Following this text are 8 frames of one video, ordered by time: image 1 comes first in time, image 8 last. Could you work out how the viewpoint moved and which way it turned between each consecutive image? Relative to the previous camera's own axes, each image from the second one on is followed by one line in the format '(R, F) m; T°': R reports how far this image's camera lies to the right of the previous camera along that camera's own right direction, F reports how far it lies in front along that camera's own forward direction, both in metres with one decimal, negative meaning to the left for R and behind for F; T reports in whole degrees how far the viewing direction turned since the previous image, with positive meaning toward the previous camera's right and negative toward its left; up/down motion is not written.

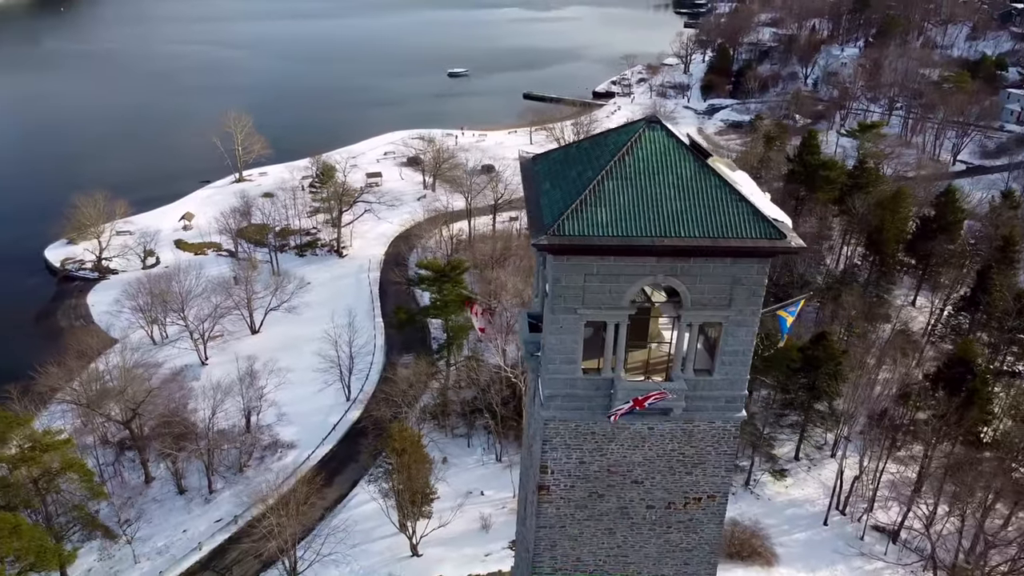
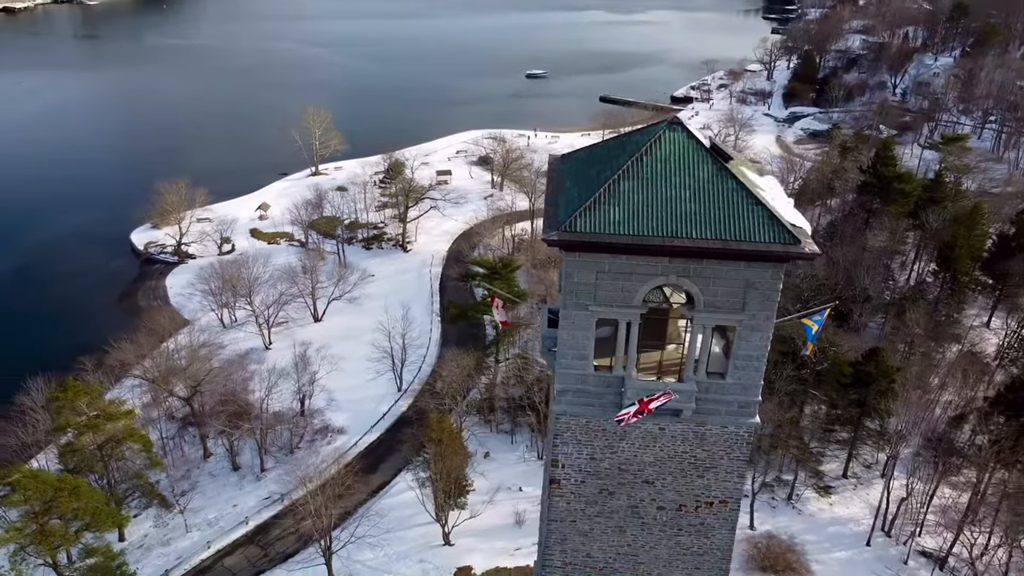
(+1.0, -0.2) m; -5°
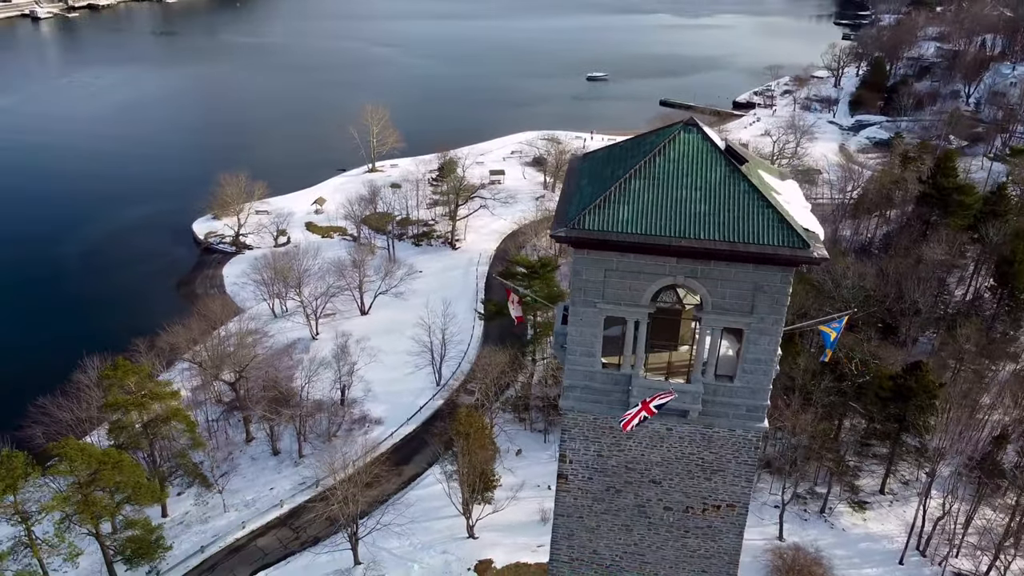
(+0.8, -0.2) m; -4°
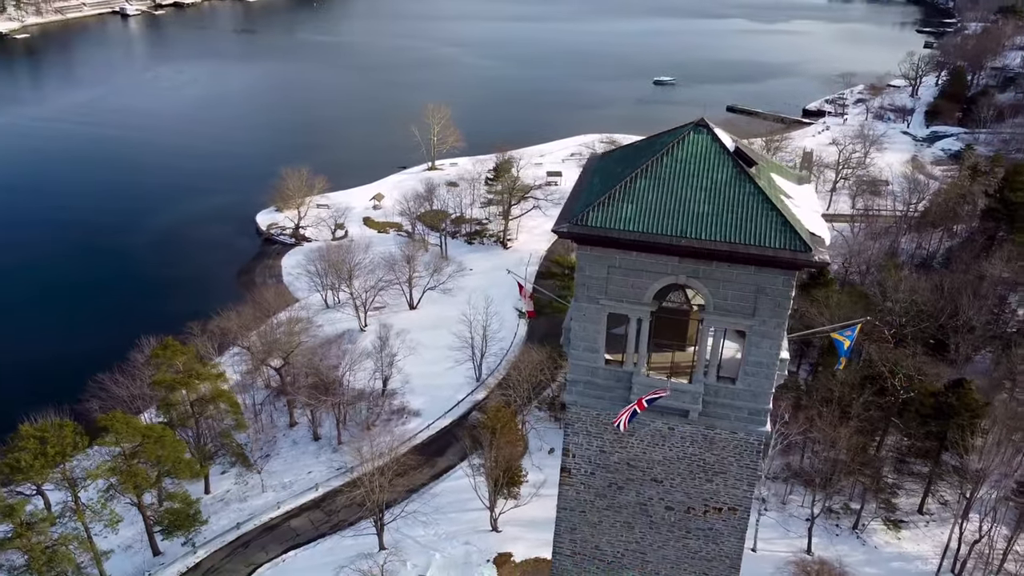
(+1.0, -0.2) m; -5°
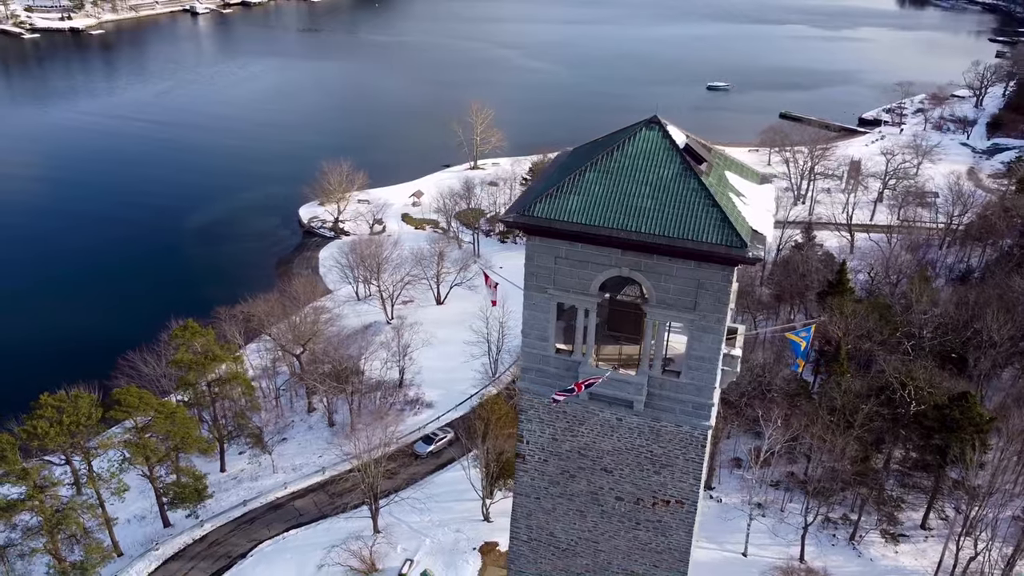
(+1.8, -0.4) m; -4°
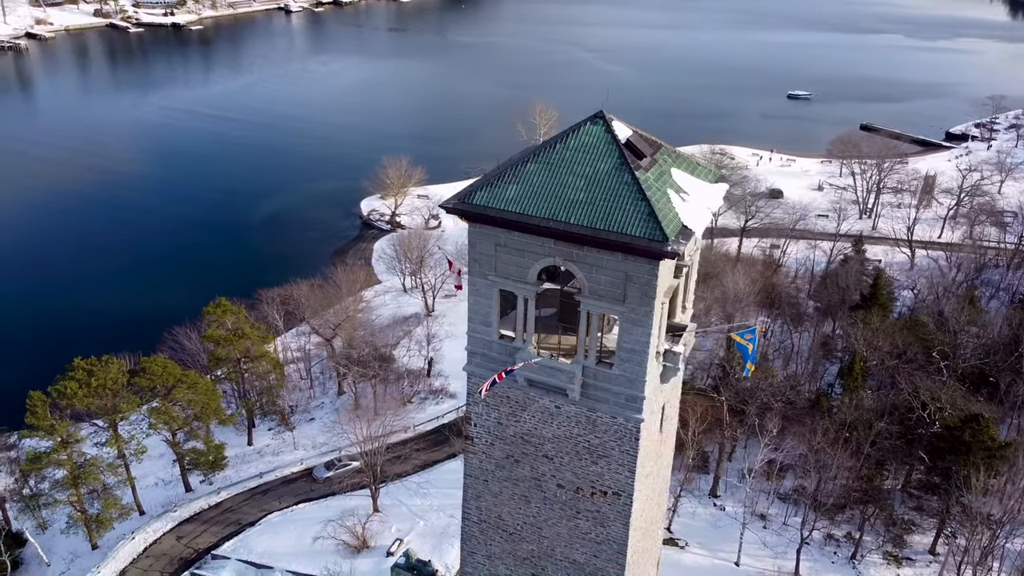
(+2.4, -0.3) m; -6°
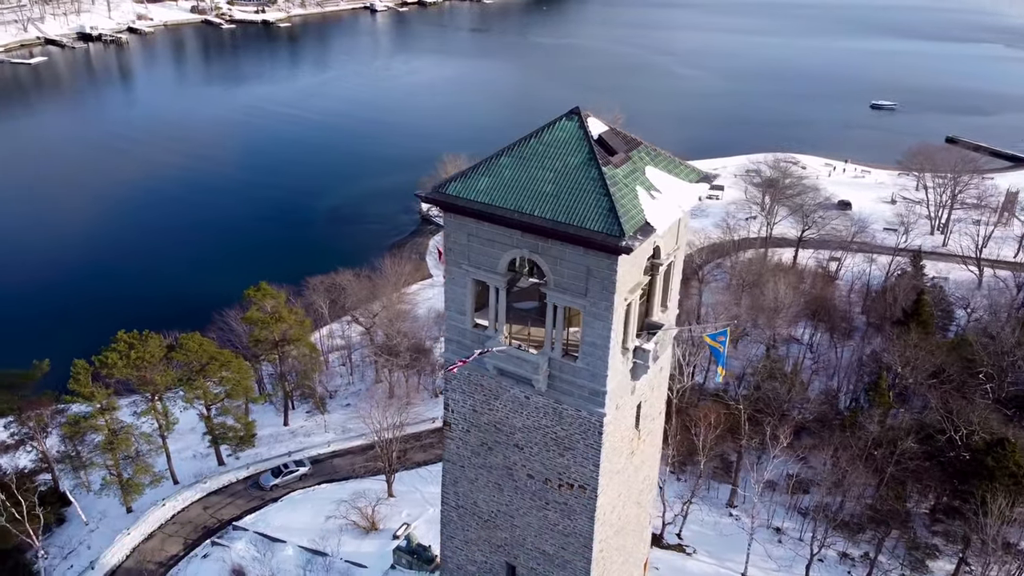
(+1.9, -0.2) m; -5°
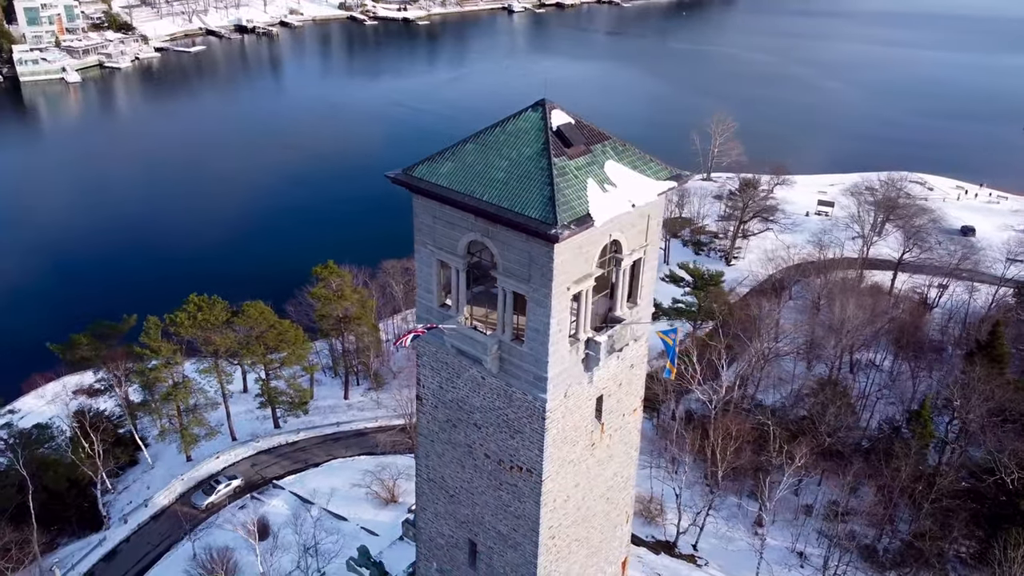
(+3.1, -0.3) m; -9°
